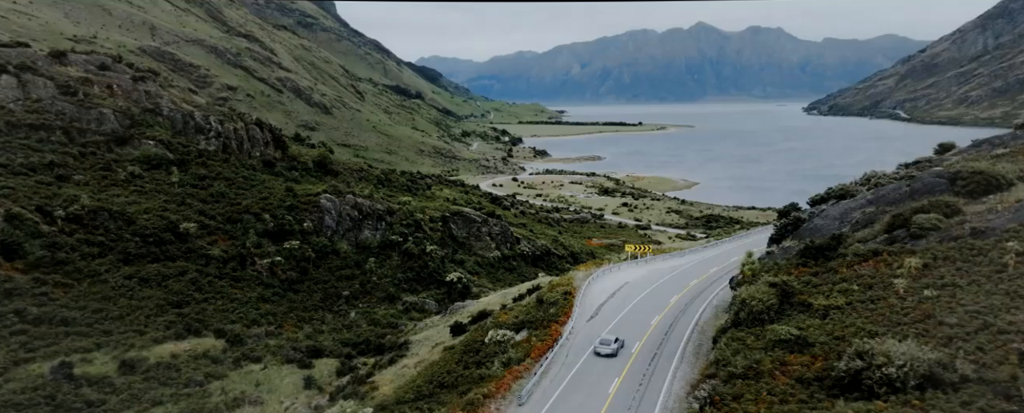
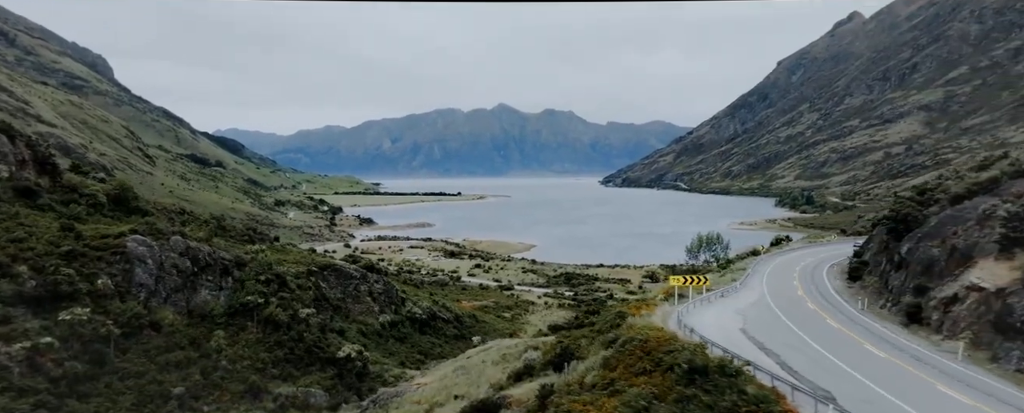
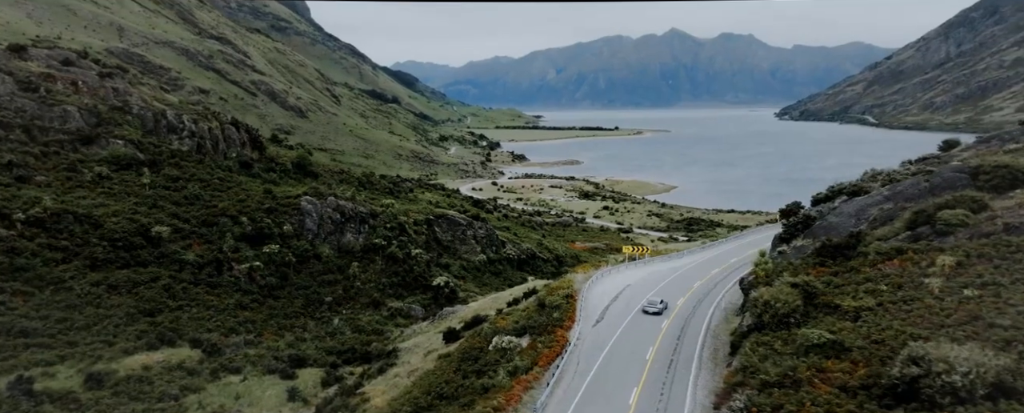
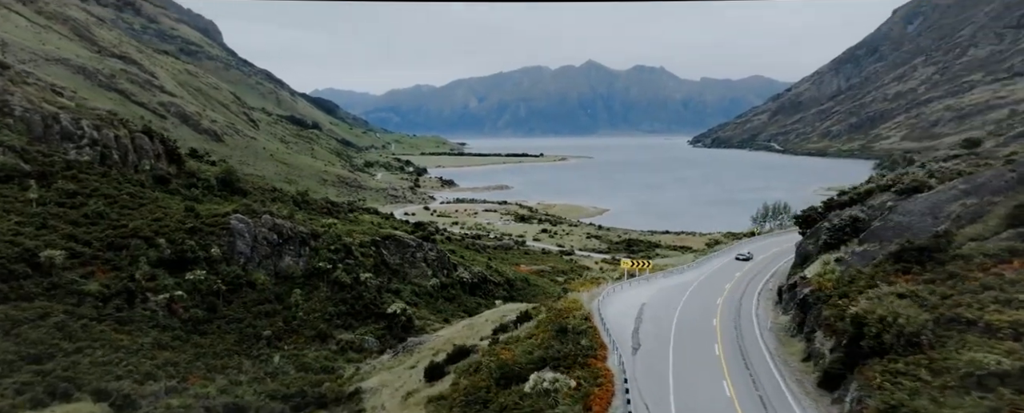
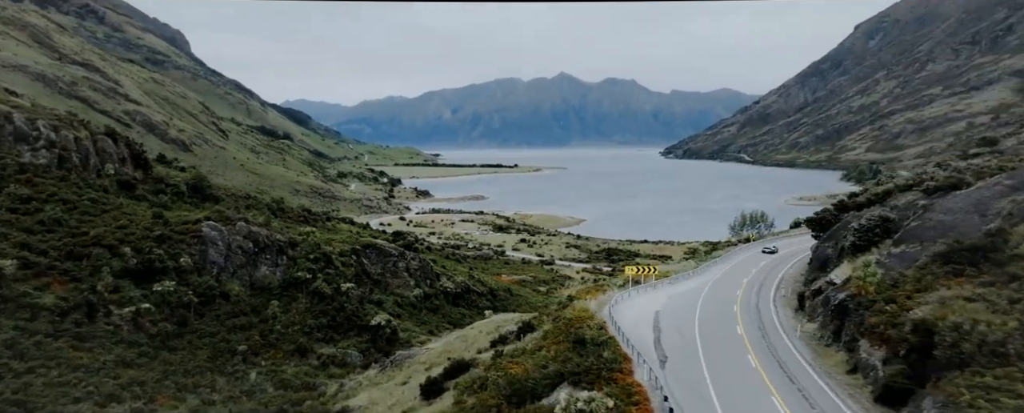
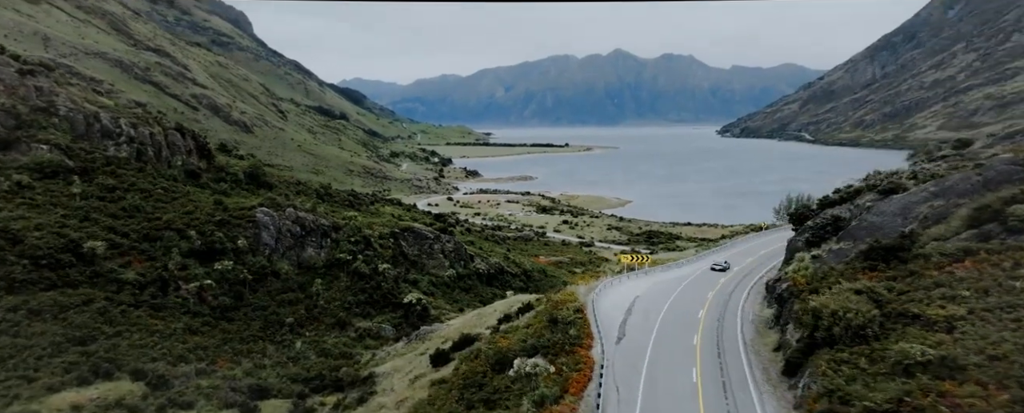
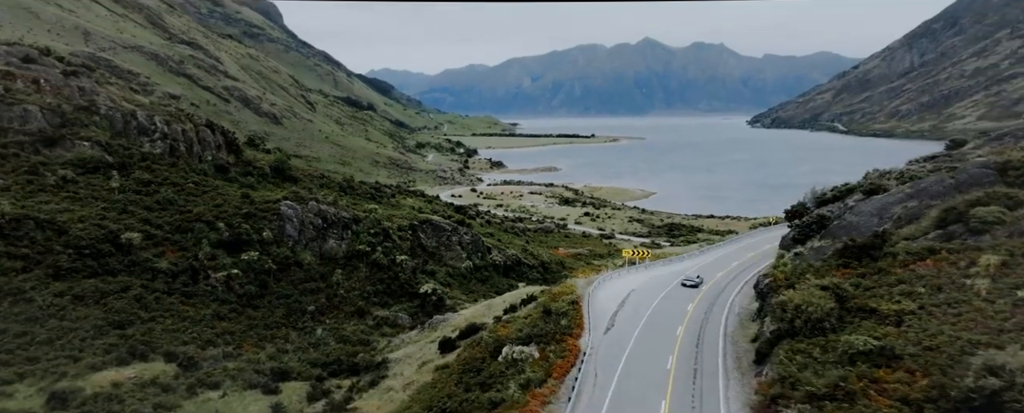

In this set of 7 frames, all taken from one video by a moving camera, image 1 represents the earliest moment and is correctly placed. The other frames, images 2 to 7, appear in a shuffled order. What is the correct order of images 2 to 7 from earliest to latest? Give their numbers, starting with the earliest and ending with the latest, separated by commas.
3, 7, 6, 4, 5, 2
